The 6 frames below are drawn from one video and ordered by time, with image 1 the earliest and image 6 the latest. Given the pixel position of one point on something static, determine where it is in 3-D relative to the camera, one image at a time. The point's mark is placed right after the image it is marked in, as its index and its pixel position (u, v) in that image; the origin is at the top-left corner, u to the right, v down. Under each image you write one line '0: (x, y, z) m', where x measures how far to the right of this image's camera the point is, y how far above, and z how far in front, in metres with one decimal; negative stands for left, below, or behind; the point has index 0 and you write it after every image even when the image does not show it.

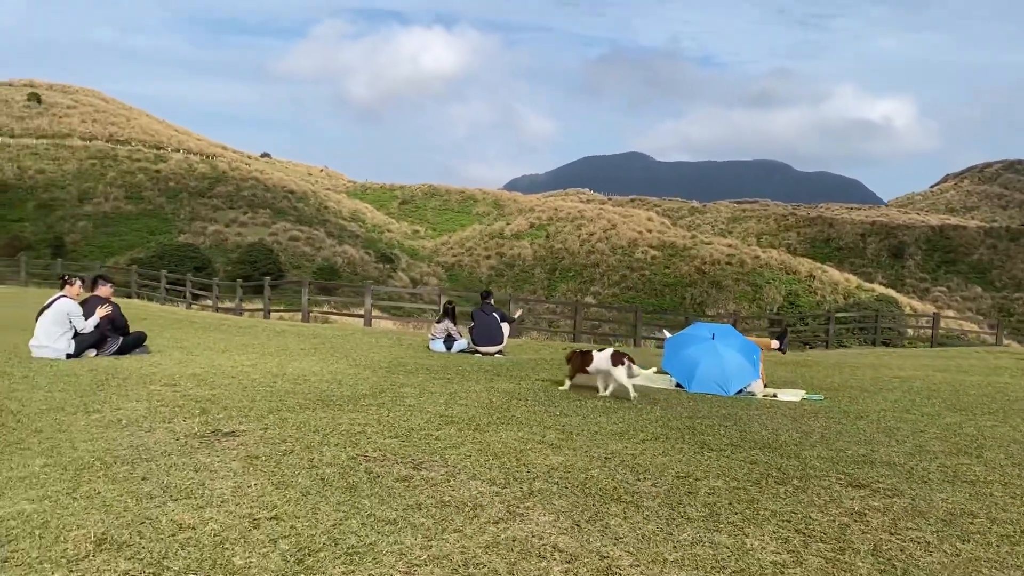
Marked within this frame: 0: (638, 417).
0: (+1.0, -1.0, +6.6) m
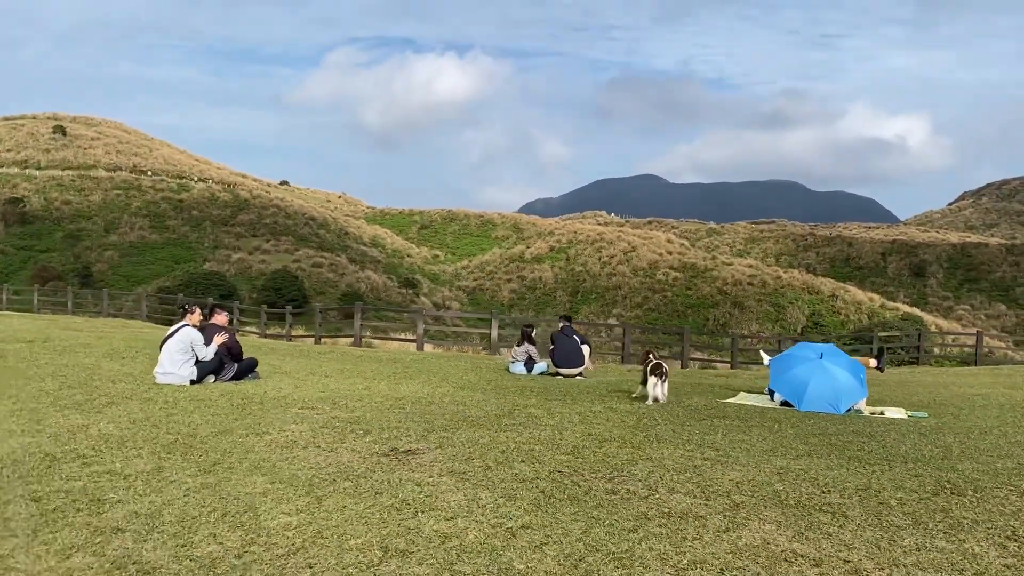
0: (+2.1, -1.1, +6.9) m
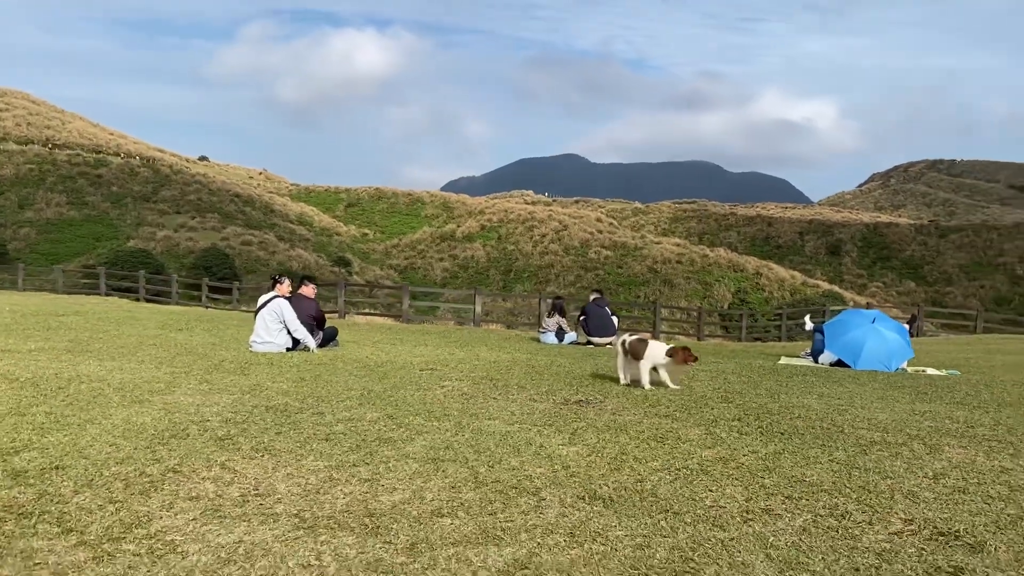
0: (+3.1, -0.9, +7.8) m
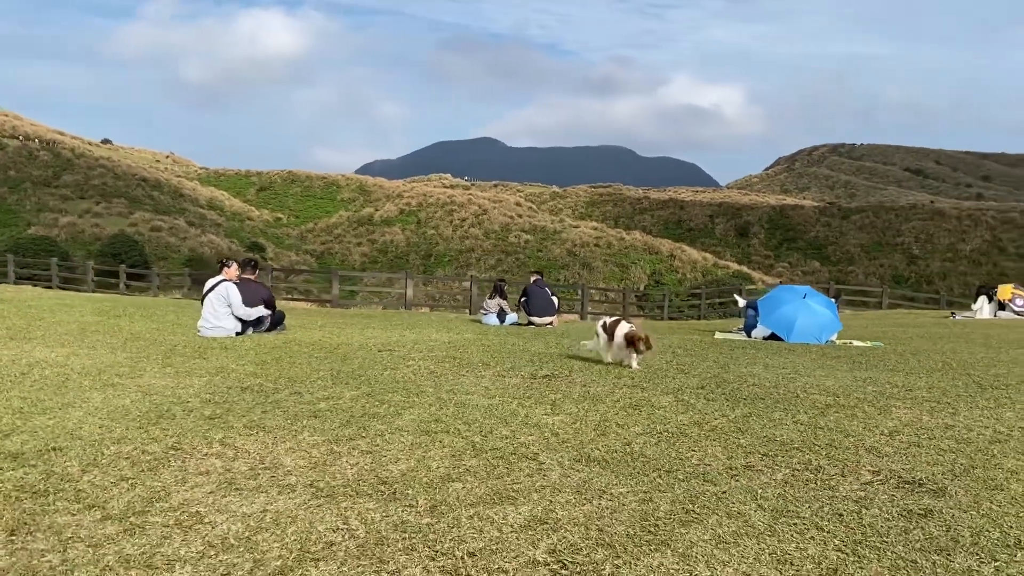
0: (+2.7, -0.7, +8.2) m
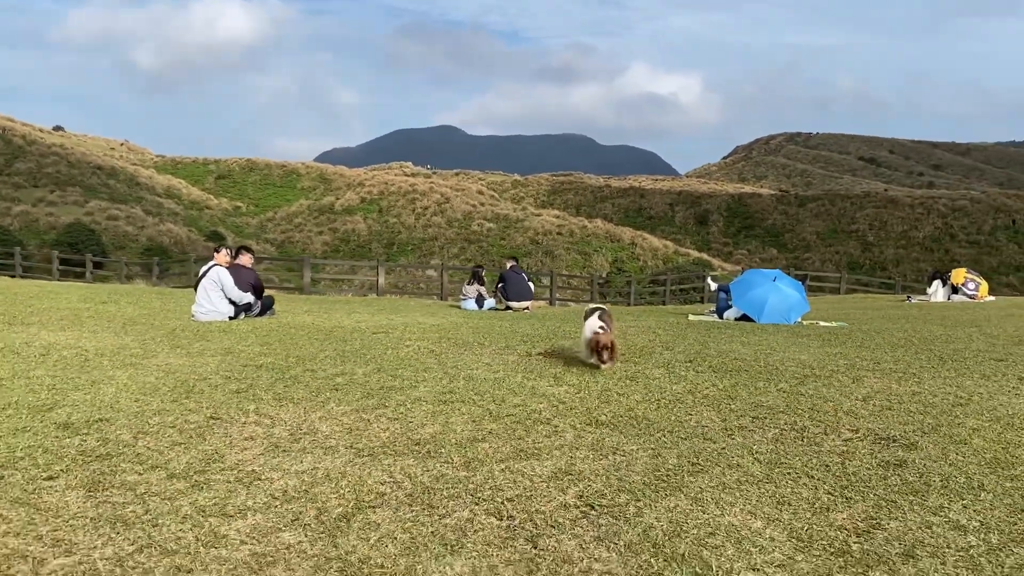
0: (+2.6, -0.5, +8.7) m
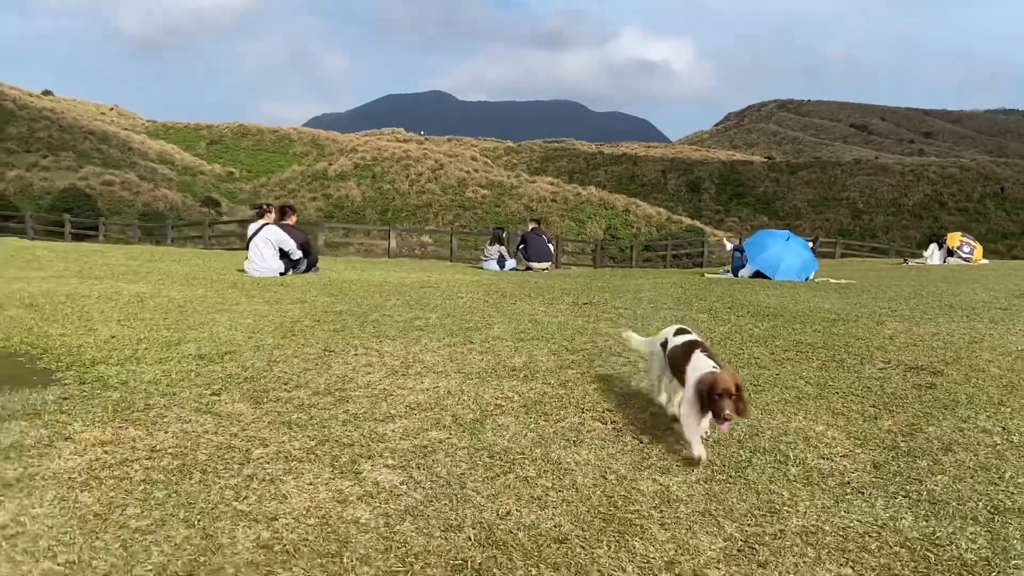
0: (+3.0, 0.0, +9.4) m
